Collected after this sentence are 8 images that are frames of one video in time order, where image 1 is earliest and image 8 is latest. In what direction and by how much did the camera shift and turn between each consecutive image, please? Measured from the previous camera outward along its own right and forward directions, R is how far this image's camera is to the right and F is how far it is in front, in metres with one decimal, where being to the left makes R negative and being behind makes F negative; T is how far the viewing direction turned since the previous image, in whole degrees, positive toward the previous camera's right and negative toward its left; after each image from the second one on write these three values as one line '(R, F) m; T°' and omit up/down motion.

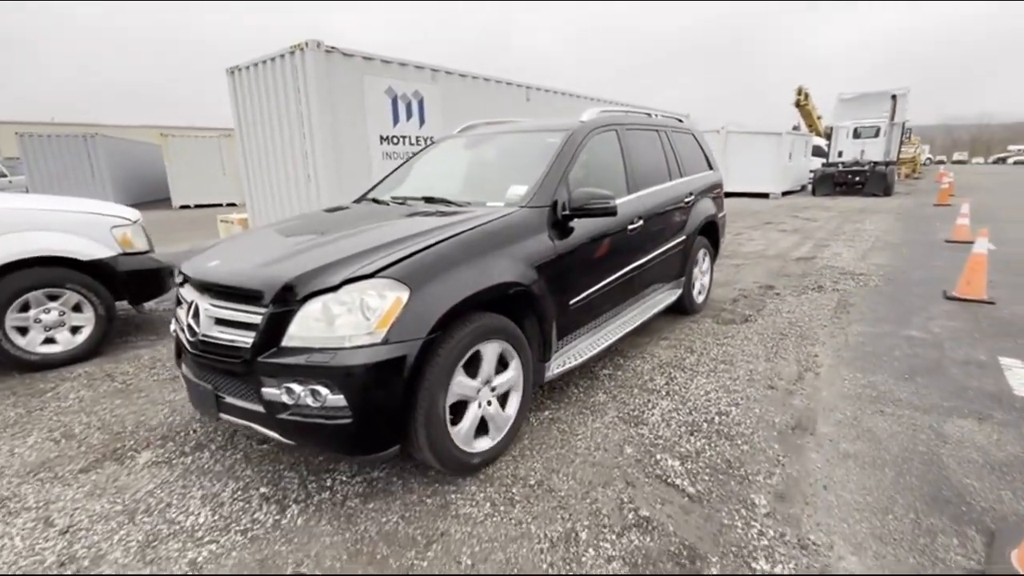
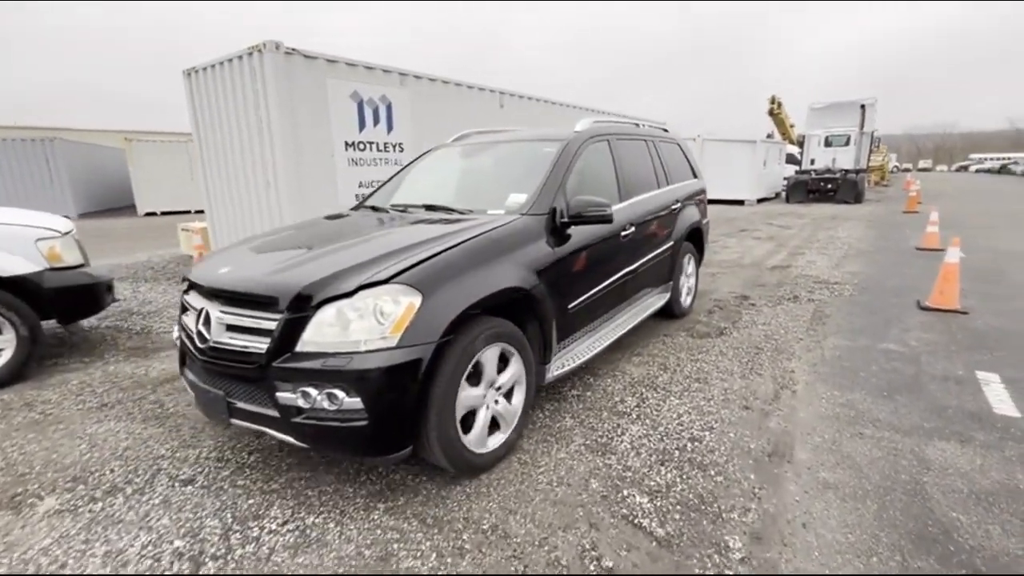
(+0.1, +0.2) m; +2°
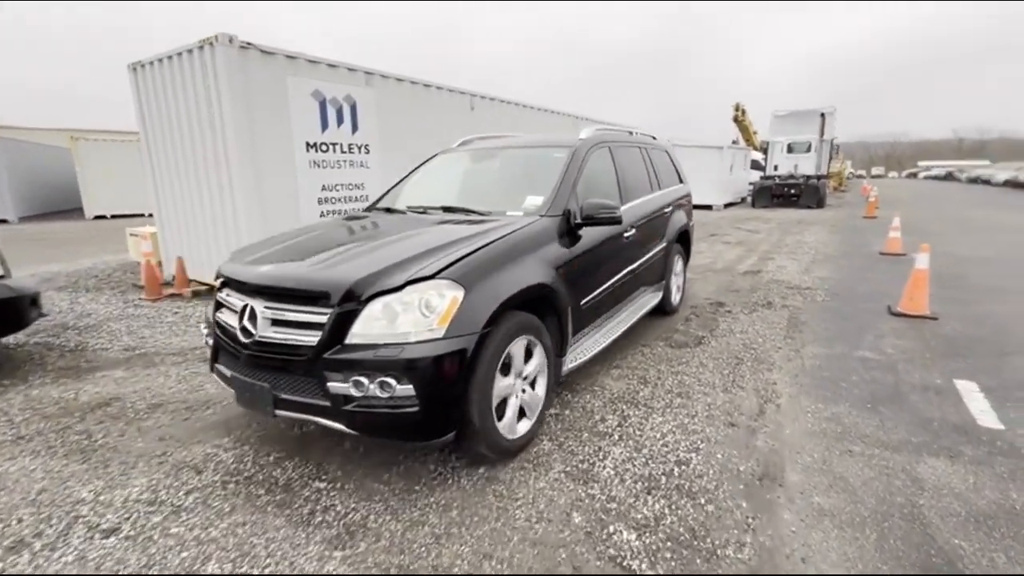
(0.0, +0.2) m; +3°
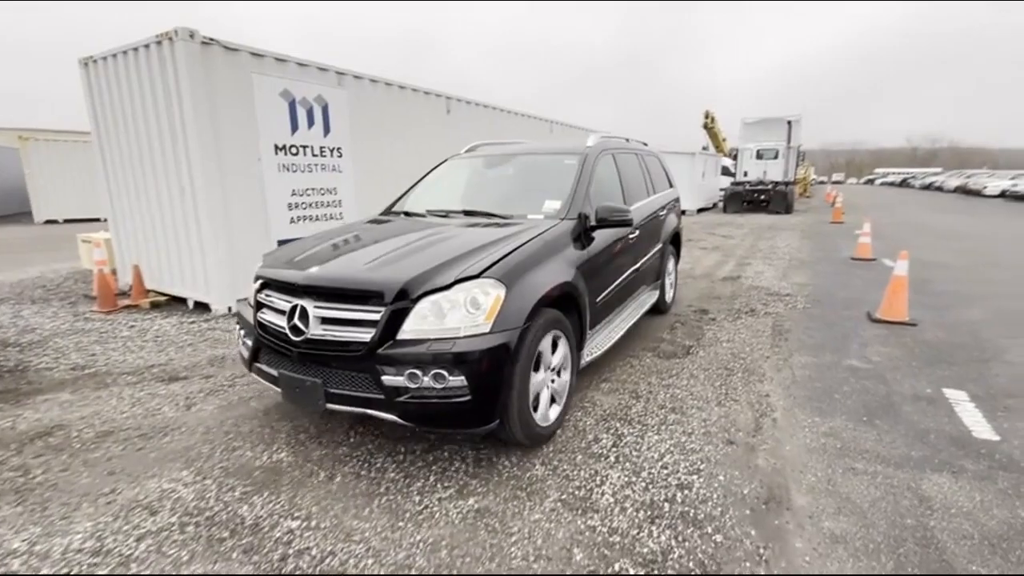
(-0.1, +0.2) m; +3°
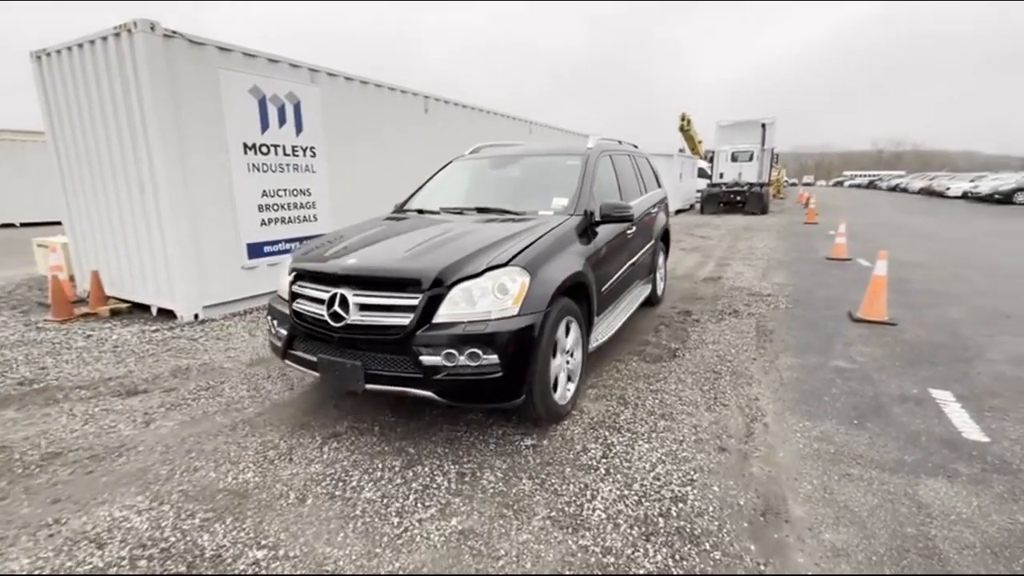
(0.0, +0.1) m; +2°
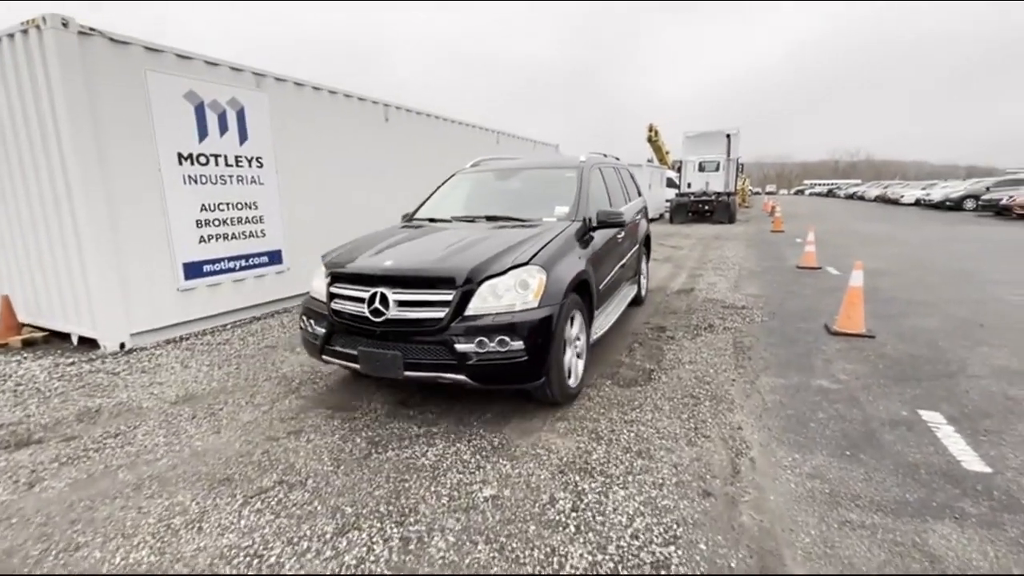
(+0.1, +0.4) m; +3°
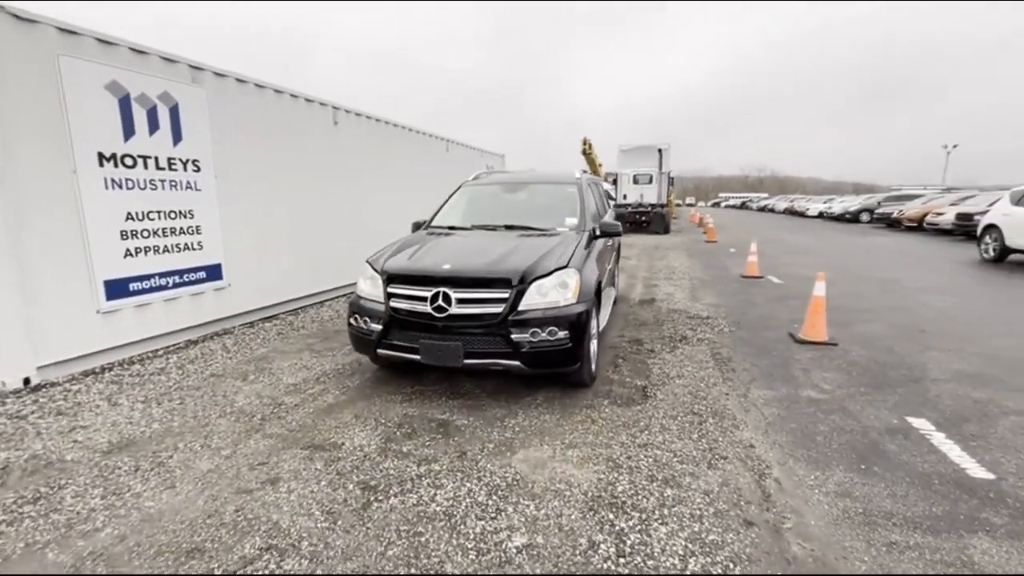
(-0.4, +0.3) m; +8°
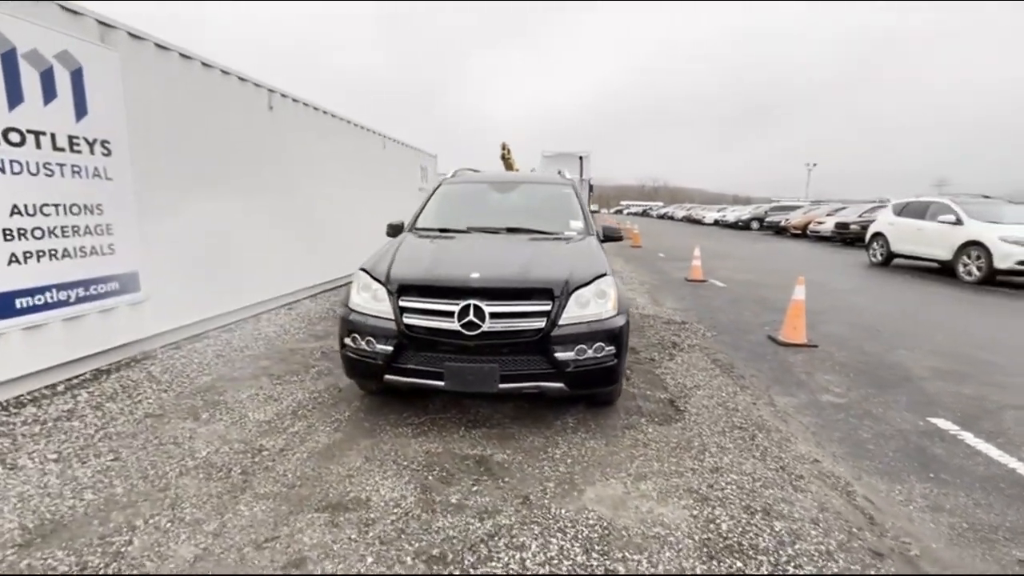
(-0.8, +0.5) m; +11°
